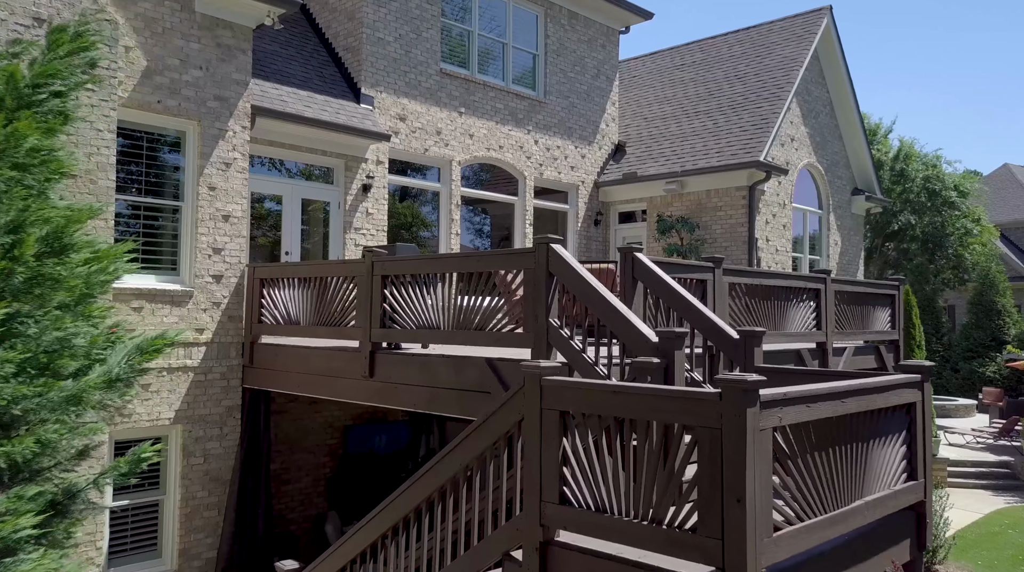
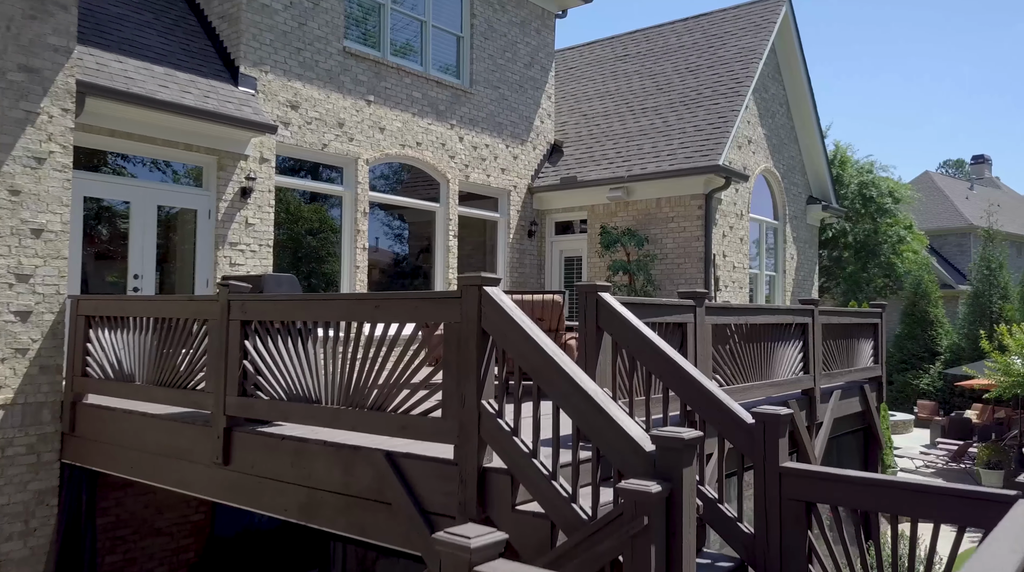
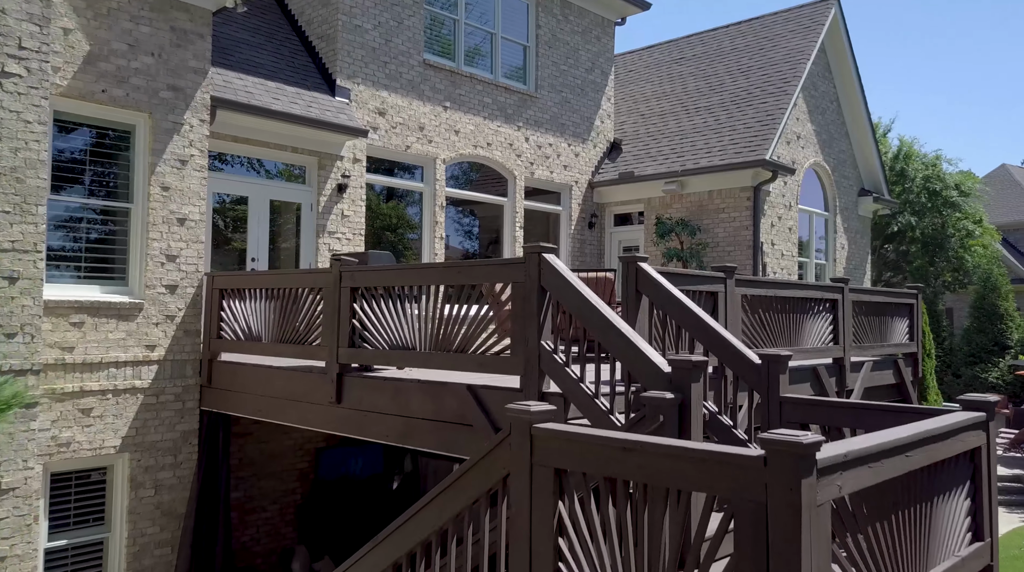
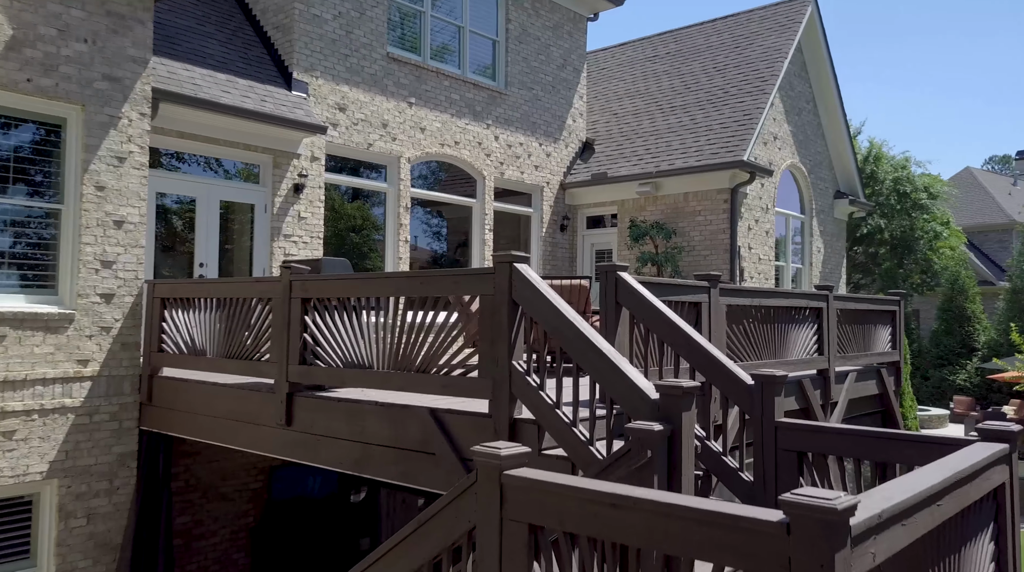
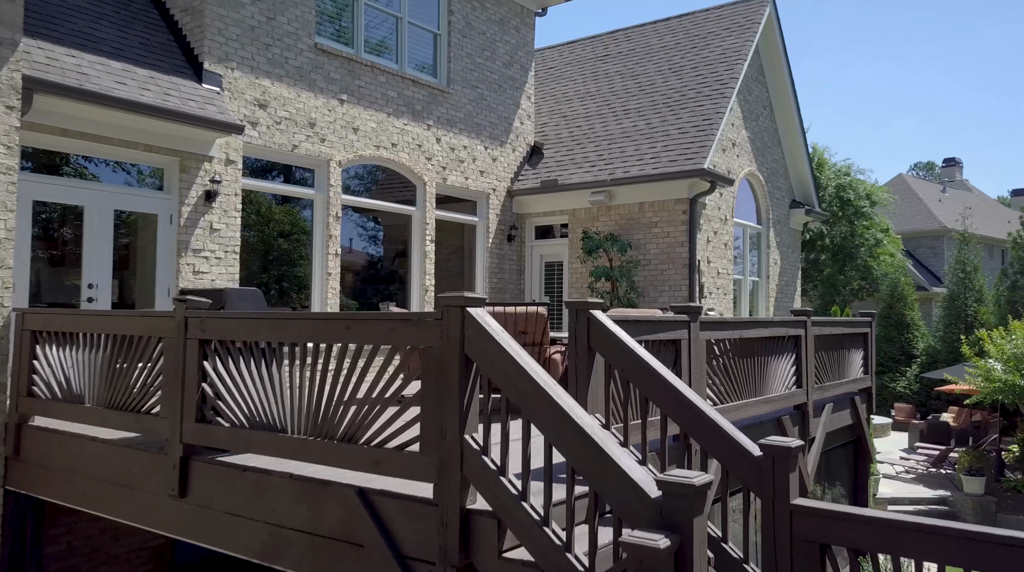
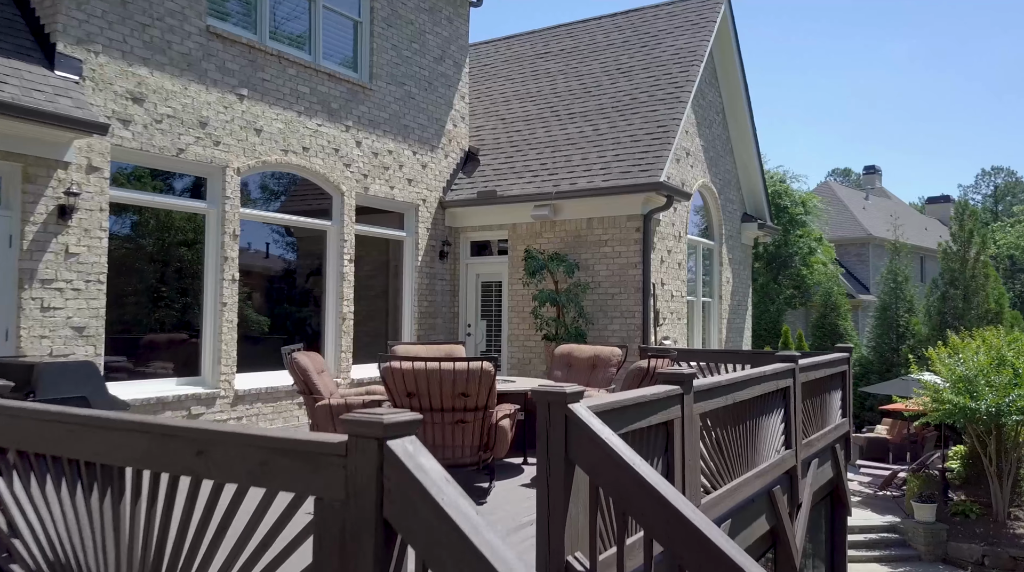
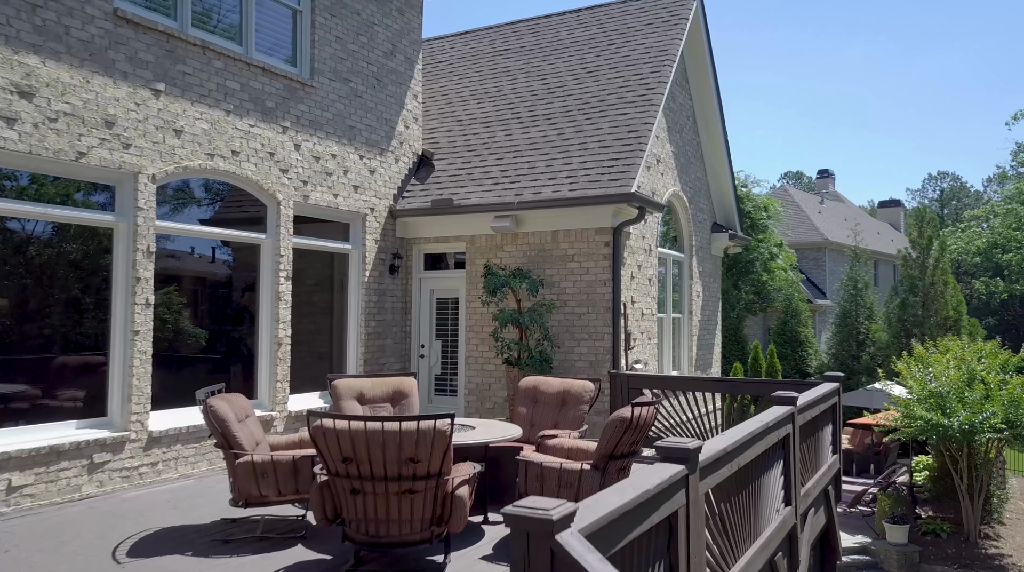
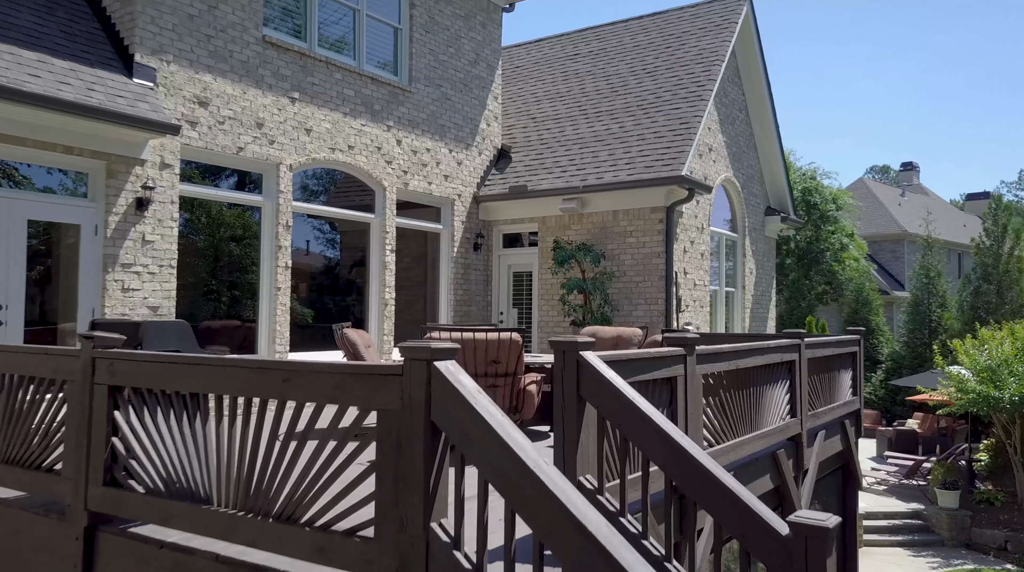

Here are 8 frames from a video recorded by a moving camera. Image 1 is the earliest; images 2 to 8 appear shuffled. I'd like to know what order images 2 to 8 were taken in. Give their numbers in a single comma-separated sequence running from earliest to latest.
3, 4, 2, 5, 8, 6, 7
